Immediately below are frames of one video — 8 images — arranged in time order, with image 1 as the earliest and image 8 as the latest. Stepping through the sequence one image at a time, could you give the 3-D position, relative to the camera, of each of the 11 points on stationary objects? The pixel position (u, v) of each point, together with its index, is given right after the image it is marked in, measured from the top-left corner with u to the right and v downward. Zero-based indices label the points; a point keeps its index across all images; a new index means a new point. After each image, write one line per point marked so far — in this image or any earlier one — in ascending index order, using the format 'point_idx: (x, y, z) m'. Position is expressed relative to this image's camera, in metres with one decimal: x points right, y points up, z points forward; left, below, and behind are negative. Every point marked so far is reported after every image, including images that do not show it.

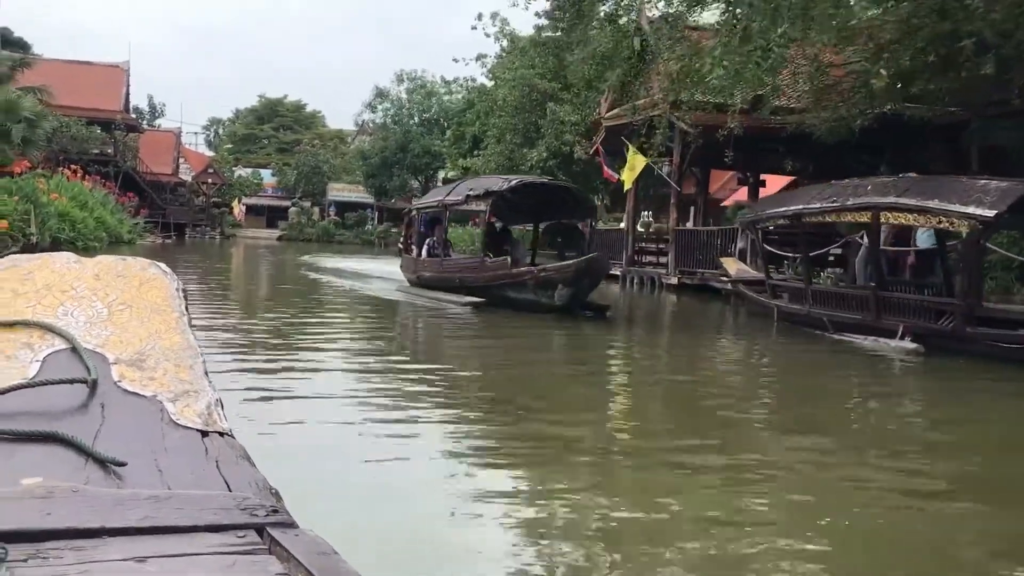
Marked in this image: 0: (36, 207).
0: (-6.8, +1.2, +13.9) m
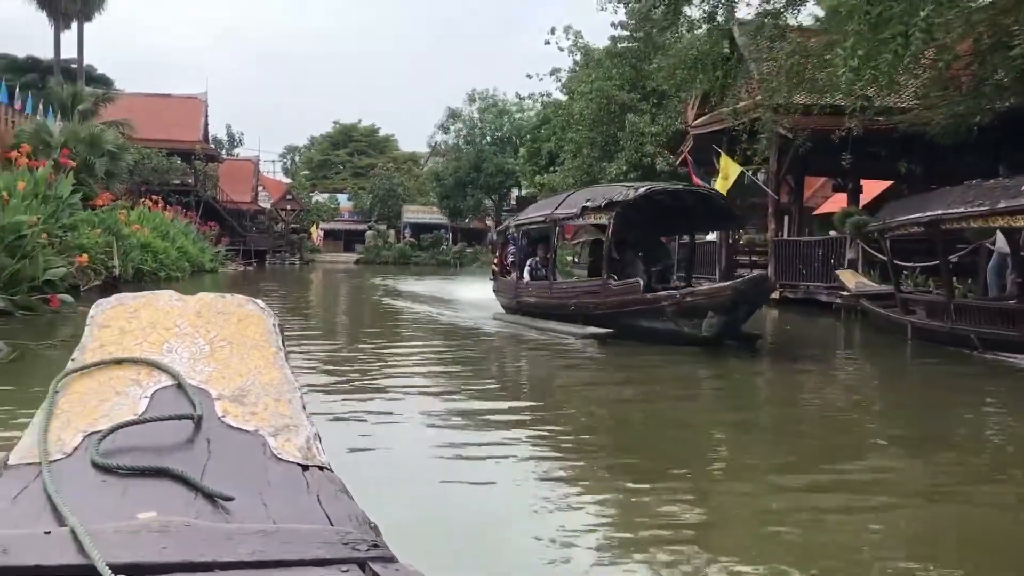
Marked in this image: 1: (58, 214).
0: (-5.6, +0.7, +13.7) m
1: (-4.8, +0.8, +10.2) m
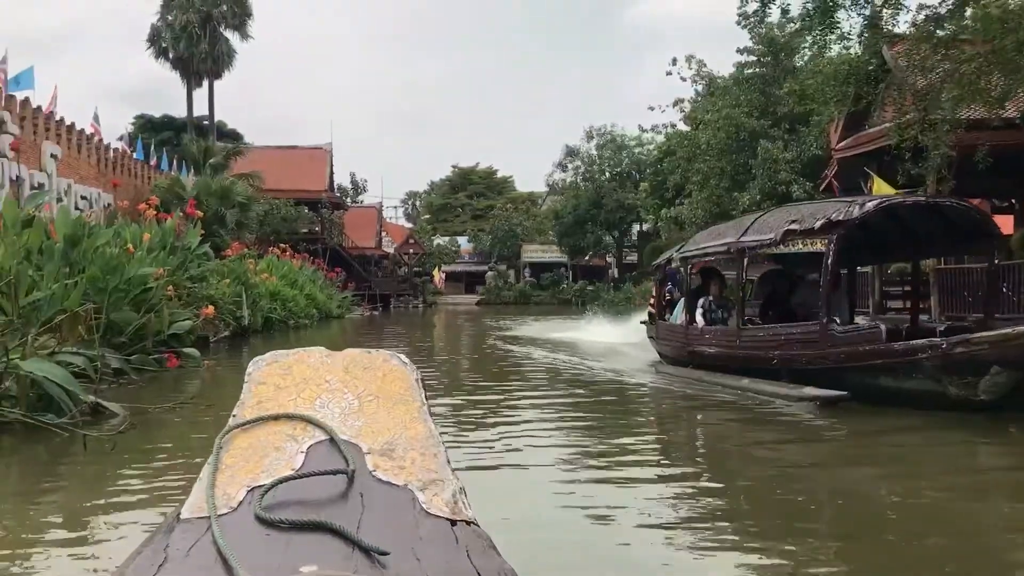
0: (-3.7, 0.0, +13.7) m
1: (-3.4, +0.2, +10.0) m
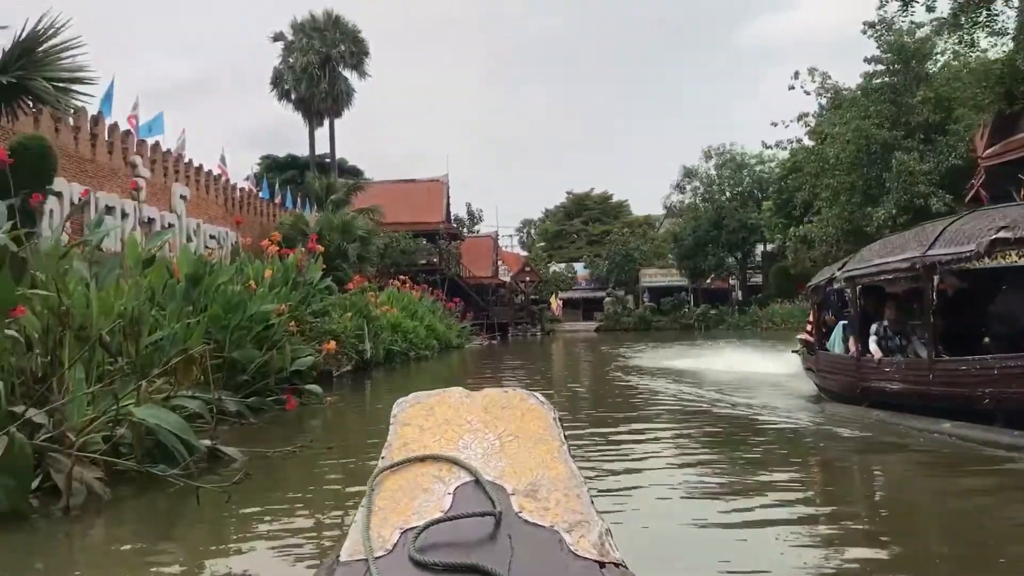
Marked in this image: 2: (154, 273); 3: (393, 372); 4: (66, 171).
0: (-2.0, -0.5, +13.6) m
1: (-2.1, -0.1, +10.0) m
2: (-2.3, +0.1, +6.2) m
3: (-1.7, -1.2, +14.1) m
4: (-6.9, +1.8, +15.1) m
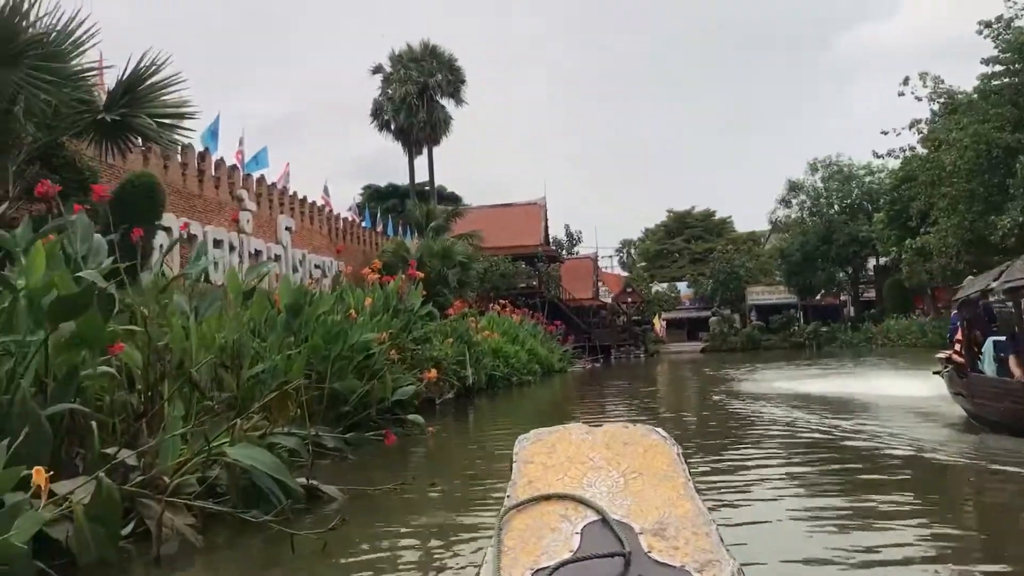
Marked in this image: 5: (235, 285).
0: (-0.6, -0.8, +13.5) m
1: (-1.0, -0.4, +9.9) m
2: (-1.6, -0.1, +6.1) m
3: (-0.2, -1.6, +13.9) m
4: (-5.3, +1.3, +15.4) m
5: (-1.7, 0.0, +6.0) m
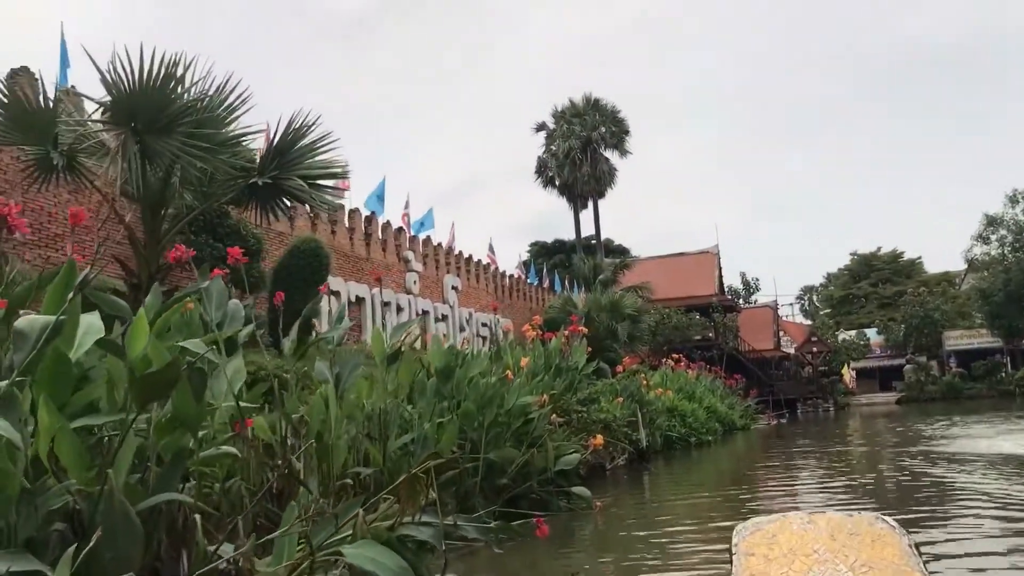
0: (+1.7, -1.5, +12.6) m
1: (+0.6, -0.9, +9.2) m
2: (-0.6, -0.5, +5.7) m
3: (+2.1, -2.3, +12.9) m
4: (-2.7, +0.3, +15.5) m
5: (-0.7, -0.4, +5.5) m
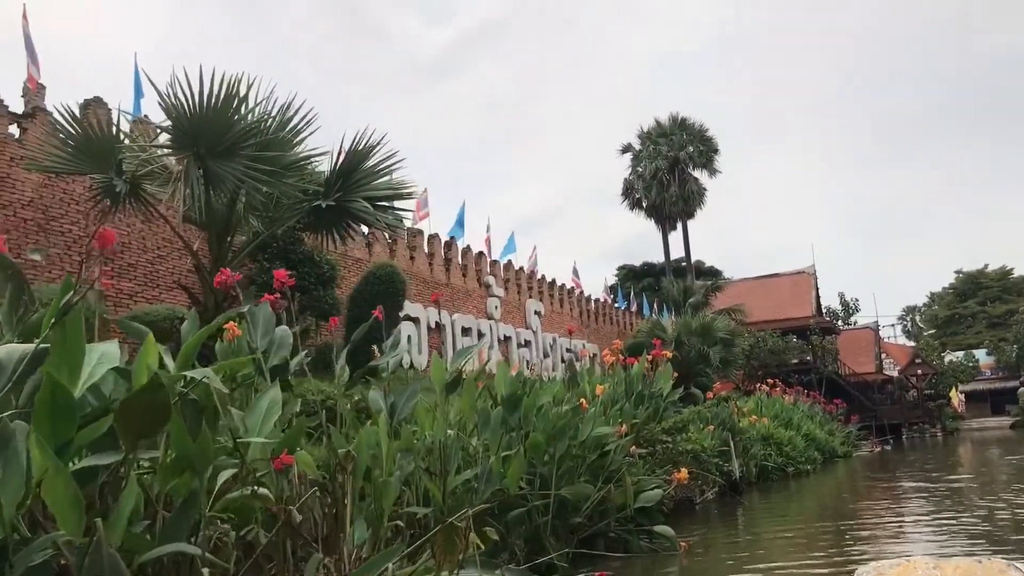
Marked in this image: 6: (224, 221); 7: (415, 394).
0: (+2.7, -1.8, +11.9) m
1: (+1.3, -1.1, +8.7) m
2: (-0.3, -0.6, +5.2) m
3: (+3.2, -2.6, +12.2) m
4: (-1.4, -0.1, +15.3) m
5: (-0.4, -0.5, +5.1) m
6: (-2.3, +0.5, +7.8) m
7: (-0.5, -0.5, +4.8) m
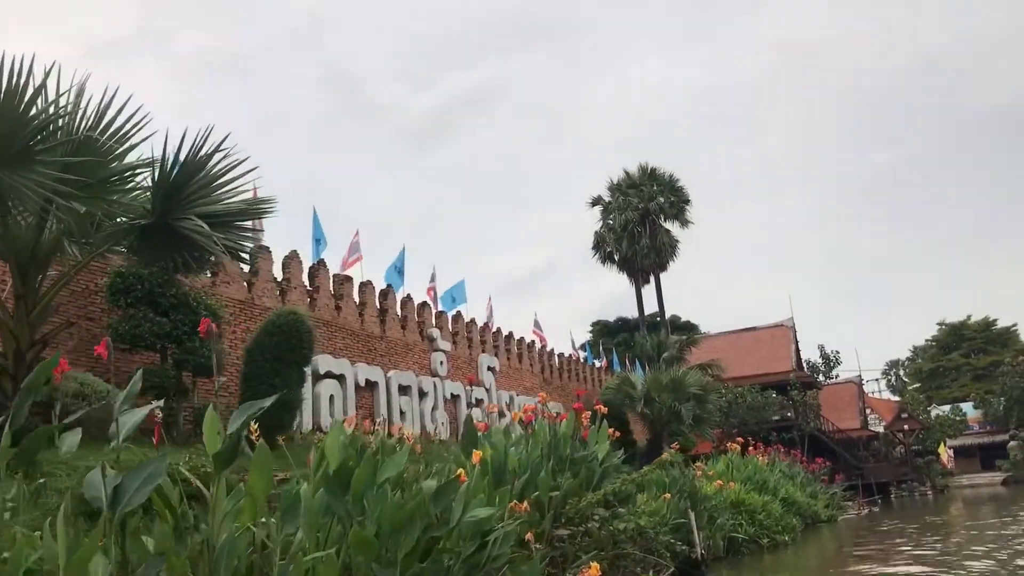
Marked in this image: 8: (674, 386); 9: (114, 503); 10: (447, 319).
0: (+2.0, -2.3, +10.3) m
1: (+0.6, -1.4, +7.0) m
2: (-0.9, -0.7, +3.6) m
3: (+2.4, -3.0, +10.5) m
4: (-2.3, -0.9, +13.7) m
5: (-1.1, -0.6, +3.5) m
6: (-3.1, +0.2, +6.2) m
7: (-1.2, -0.6, +3.1) m
8: (+3.1, -1.9, +19.2) m
9: (-1.3, -0.7, +3.1) m
10: (-1.1, -0.5, +17.0) m
